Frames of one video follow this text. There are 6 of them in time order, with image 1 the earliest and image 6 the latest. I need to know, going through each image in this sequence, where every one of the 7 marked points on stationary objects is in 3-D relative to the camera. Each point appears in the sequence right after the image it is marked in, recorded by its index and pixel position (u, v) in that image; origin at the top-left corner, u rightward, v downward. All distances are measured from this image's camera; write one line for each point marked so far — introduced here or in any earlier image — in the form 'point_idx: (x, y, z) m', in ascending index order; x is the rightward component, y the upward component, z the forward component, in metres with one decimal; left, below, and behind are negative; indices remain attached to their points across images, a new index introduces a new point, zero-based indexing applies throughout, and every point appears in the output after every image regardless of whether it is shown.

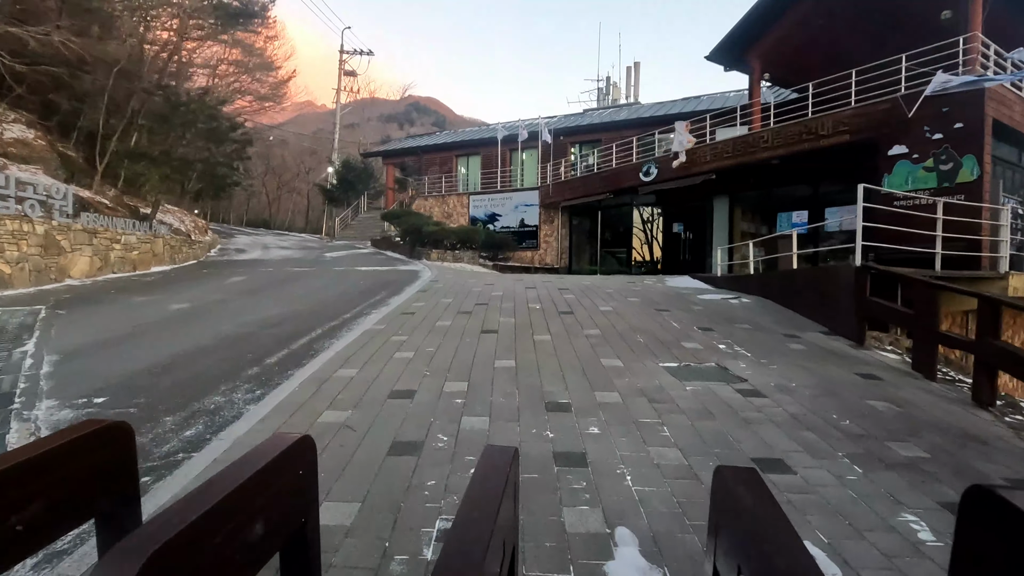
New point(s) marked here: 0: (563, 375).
0: (+0.5, -0.8, +5.0) m
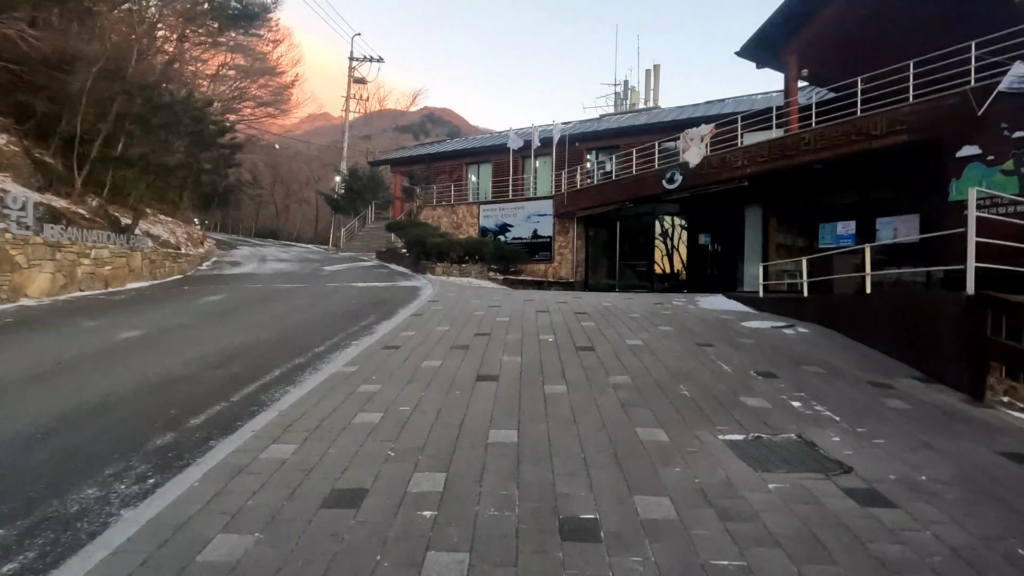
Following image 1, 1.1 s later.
0: (+0.5, -1.1, +3.5) m
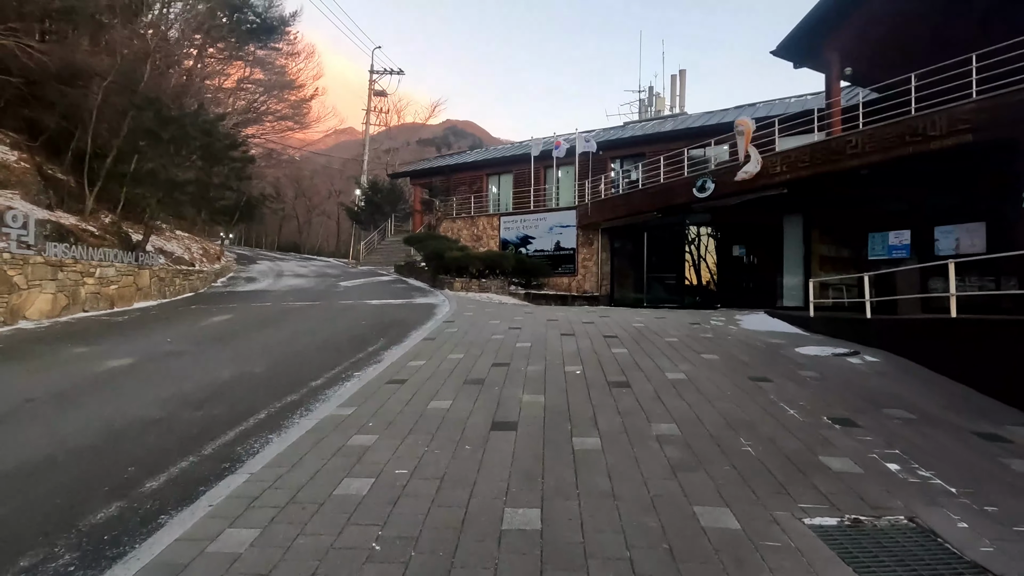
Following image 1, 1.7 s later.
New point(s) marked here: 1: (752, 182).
0: (+0.6, -1.4, +2.6) m
1: (+6.8, +3.0, +15.1) m
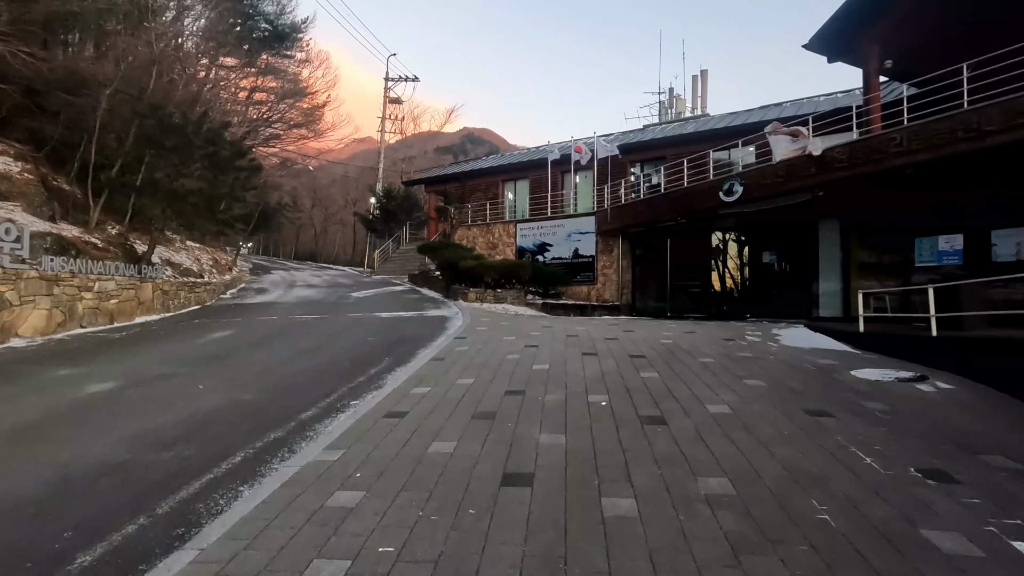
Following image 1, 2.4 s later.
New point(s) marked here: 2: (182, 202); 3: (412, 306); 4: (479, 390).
0: (+0.6, -1.5, +1.8) m
1: (+7.2, +2.7, +14.1) m
2: (-8.7, +2.3, +14.2) m
3: (-3.0, -0.5, +15.9) m
4: (-0.4, -1.1, +6.0) m
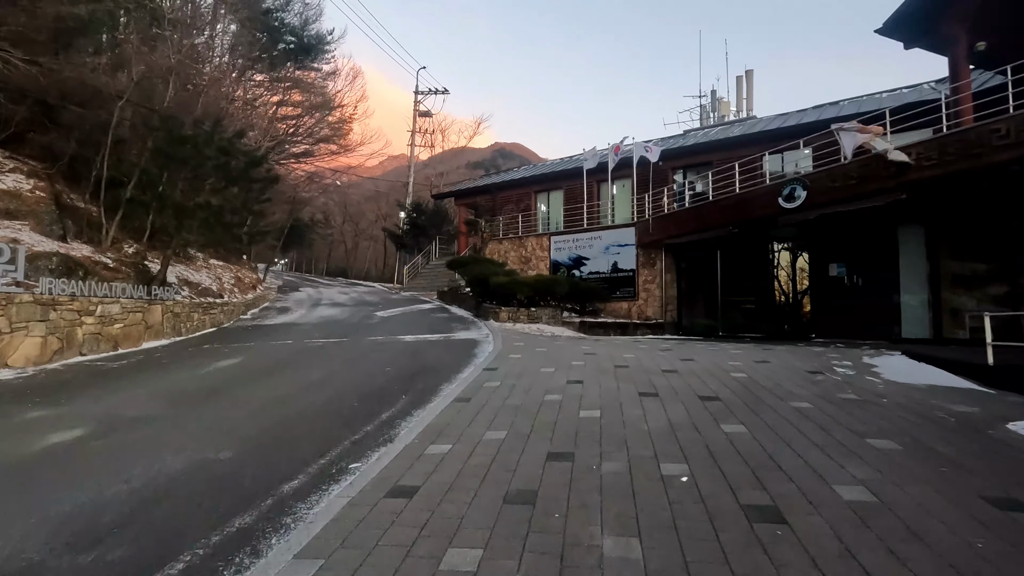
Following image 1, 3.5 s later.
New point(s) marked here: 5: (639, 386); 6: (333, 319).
0: (+0.8, -1.6, +0.4) m
1: (+8.0, +2.3, +12.4) m
2: (-7.8, +1.8, +13.4) m
3: (-2.0, -1.1, +14.7) m
4: (0.0, -1.4, +4.7) m
5: (+1.6, -1.2, +6.7) m
6: (-5.5, -1.0, +16.6) m
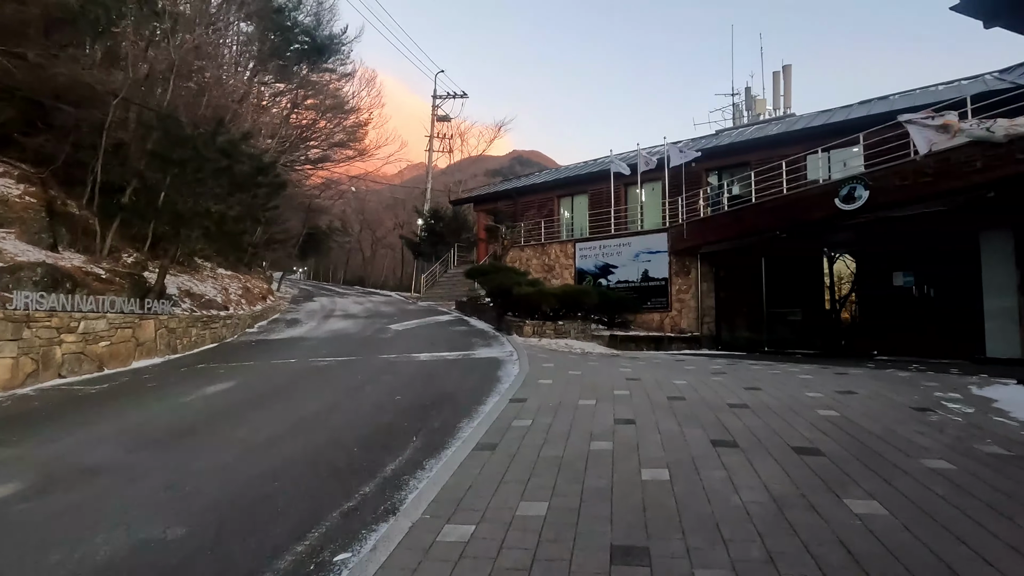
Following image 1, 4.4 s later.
0: (+0.9, -1.7, -1.0) m
1: (+8.6, +2.1, +10.8) m
2: (-7.2, +1.5, +12.4) m
3: (-1.4, -1.4, +13.4) m
4: (+0.3, -1.6, +3.4) m
5: (+2.0, -1.4, +5.3) m
6: (-4.8, -1.3, +15.5) m
